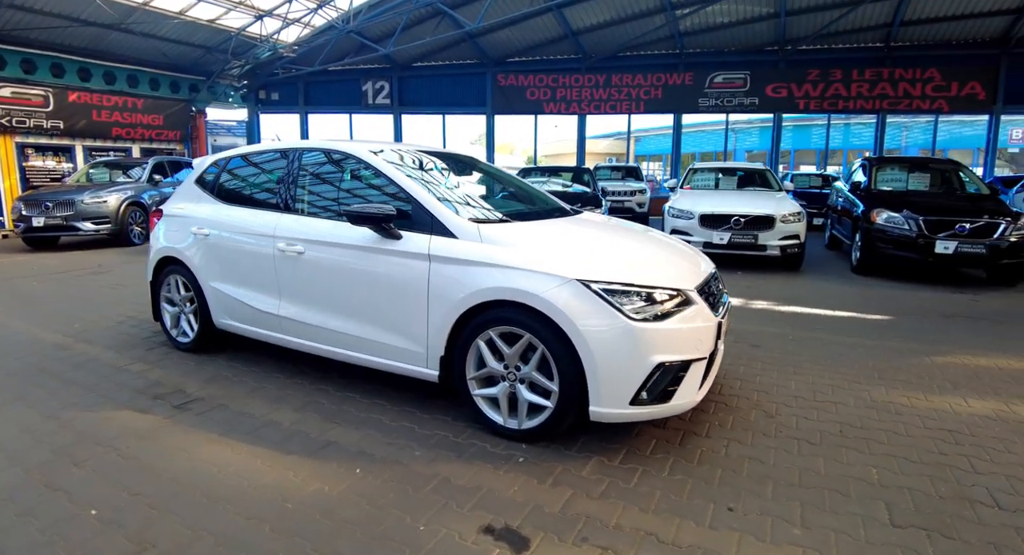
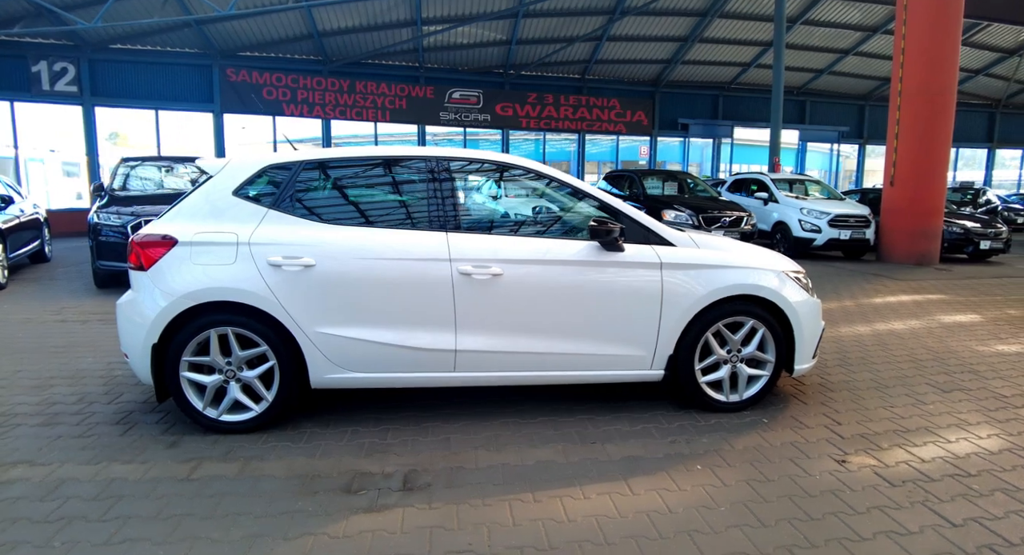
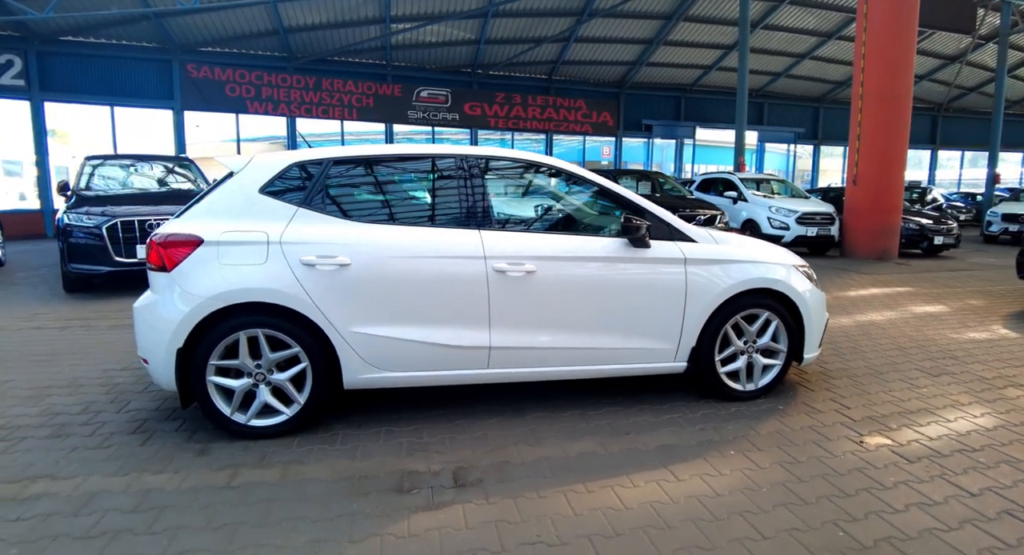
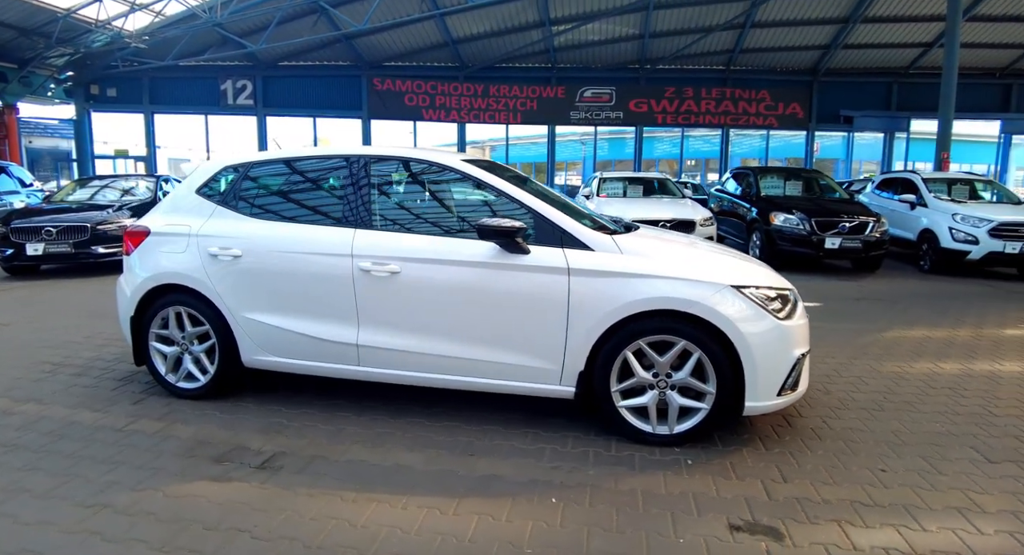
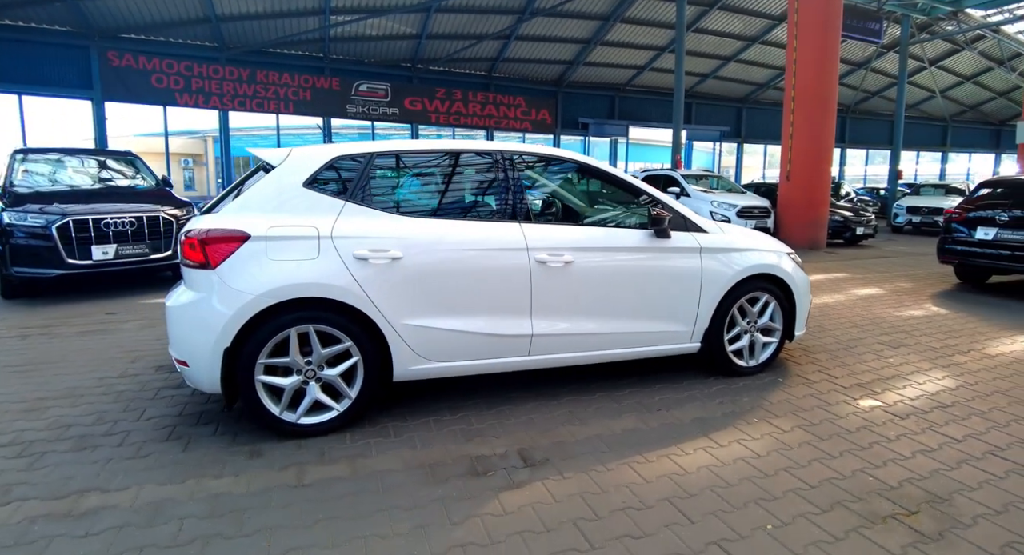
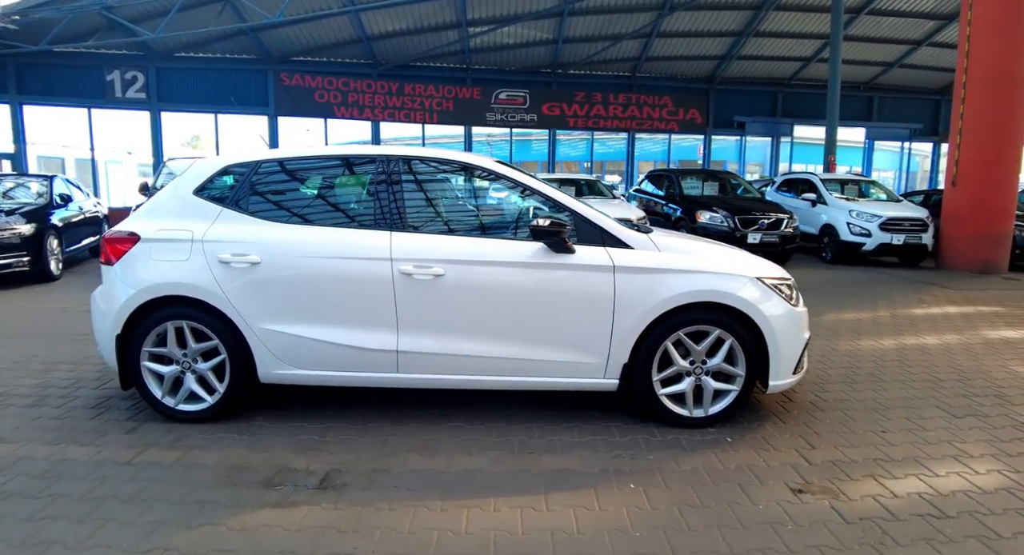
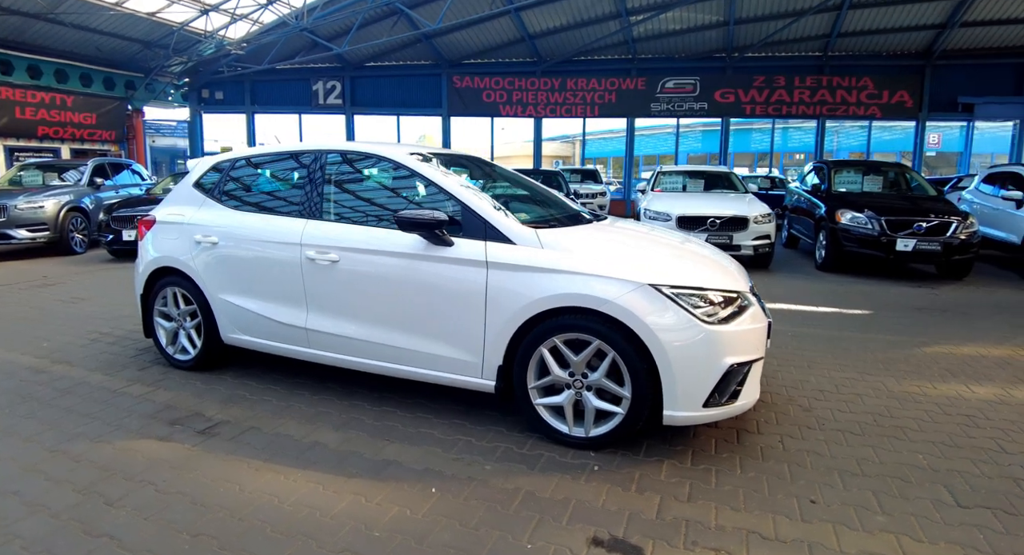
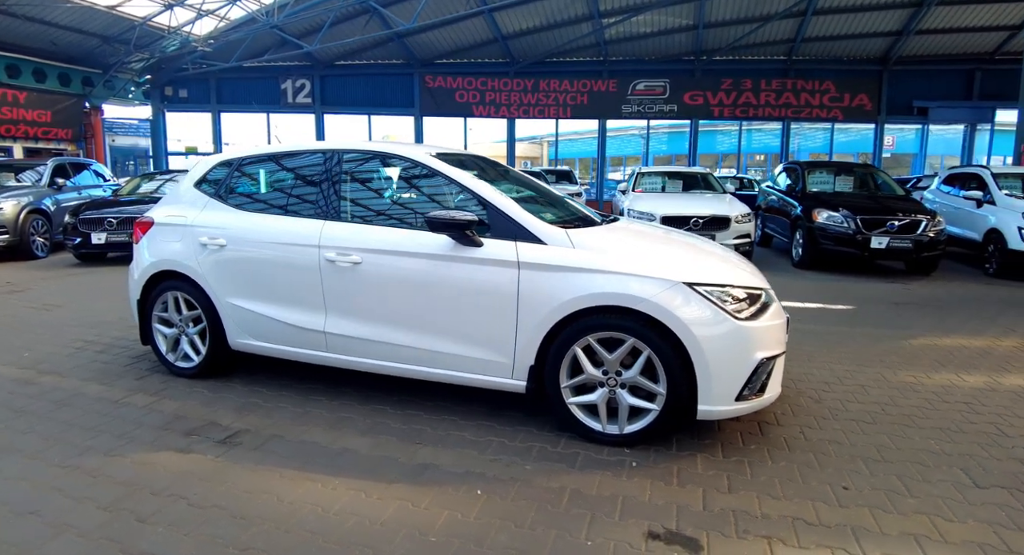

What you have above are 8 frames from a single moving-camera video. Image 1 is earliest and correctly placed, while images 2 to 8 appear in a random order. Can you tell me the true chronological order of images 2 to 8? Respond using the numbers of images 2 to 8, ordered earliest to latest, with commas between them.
7, 8, 4, 6, 2, 3, 5
